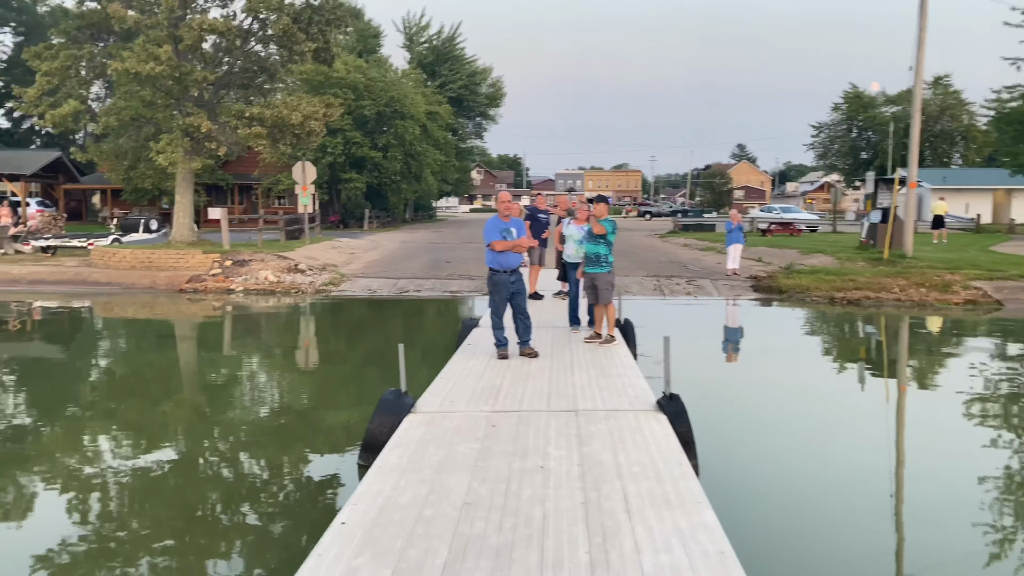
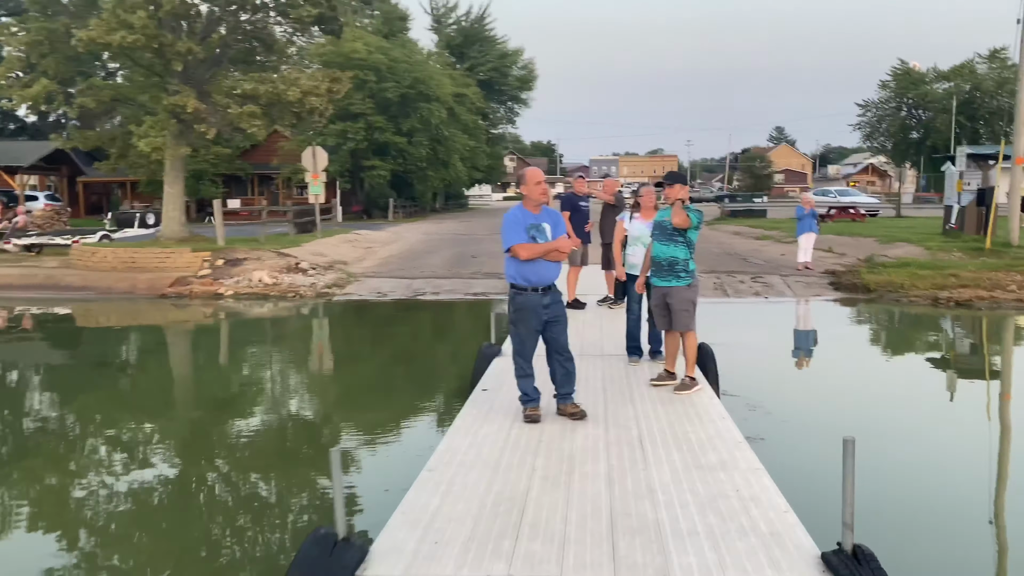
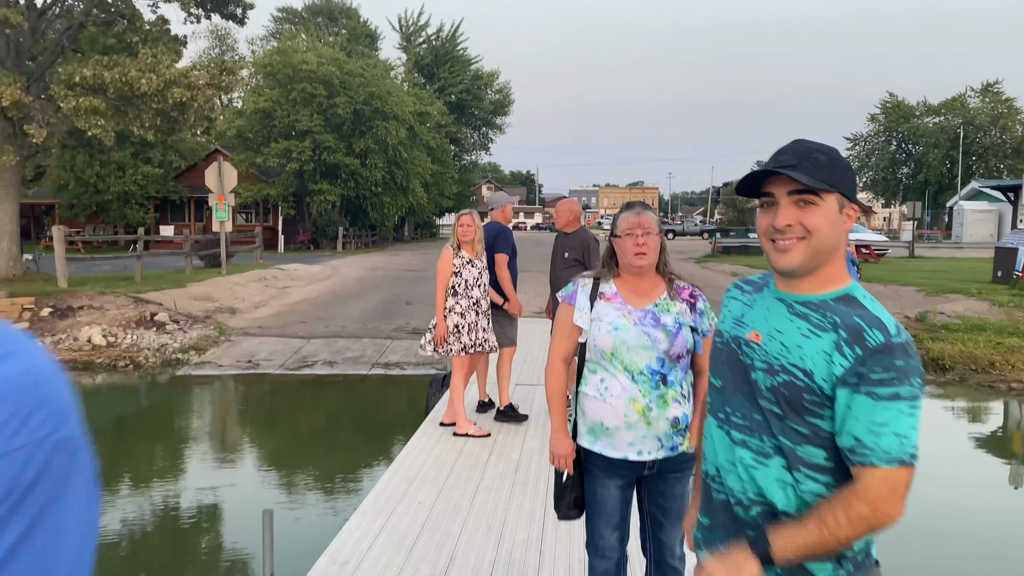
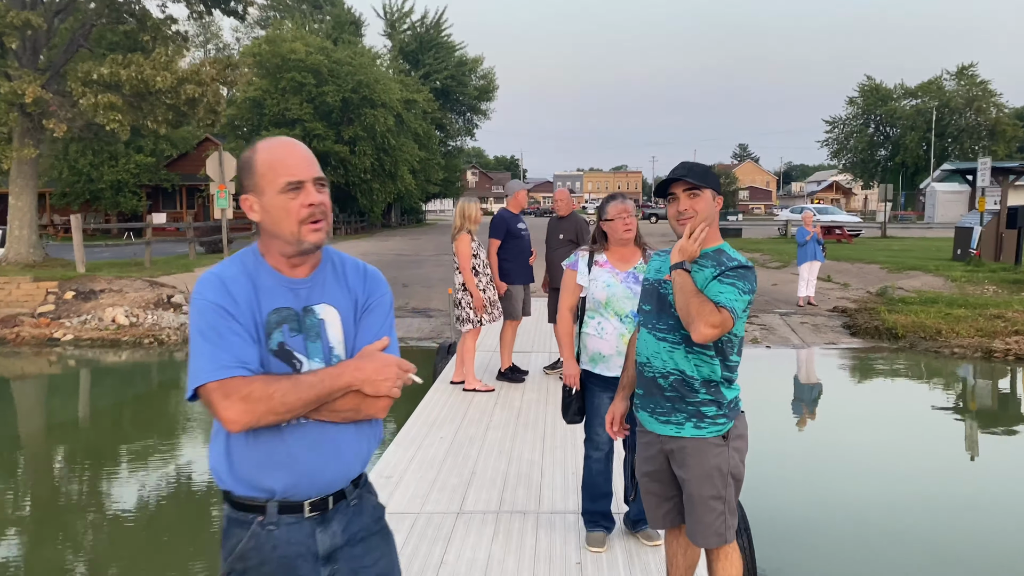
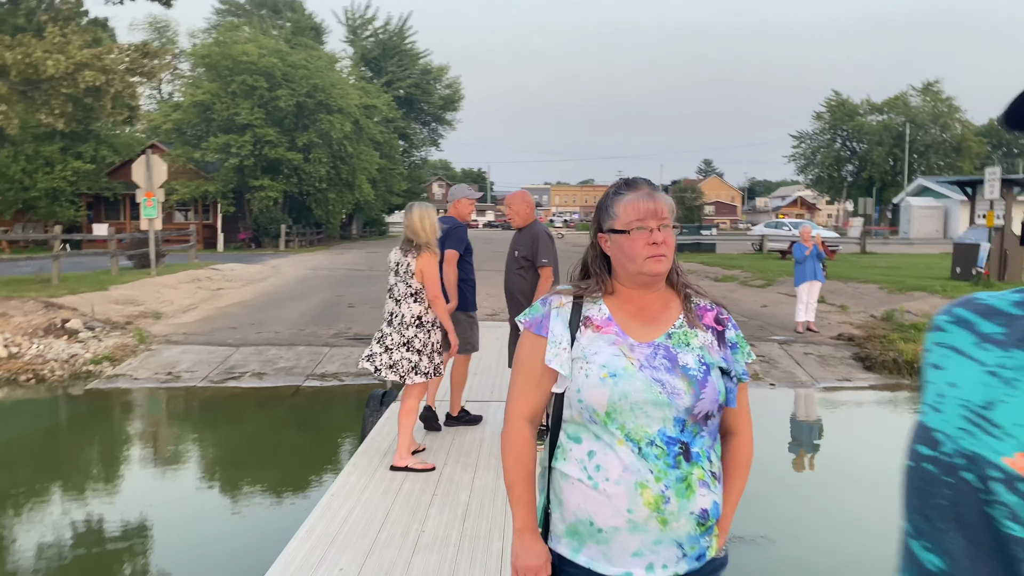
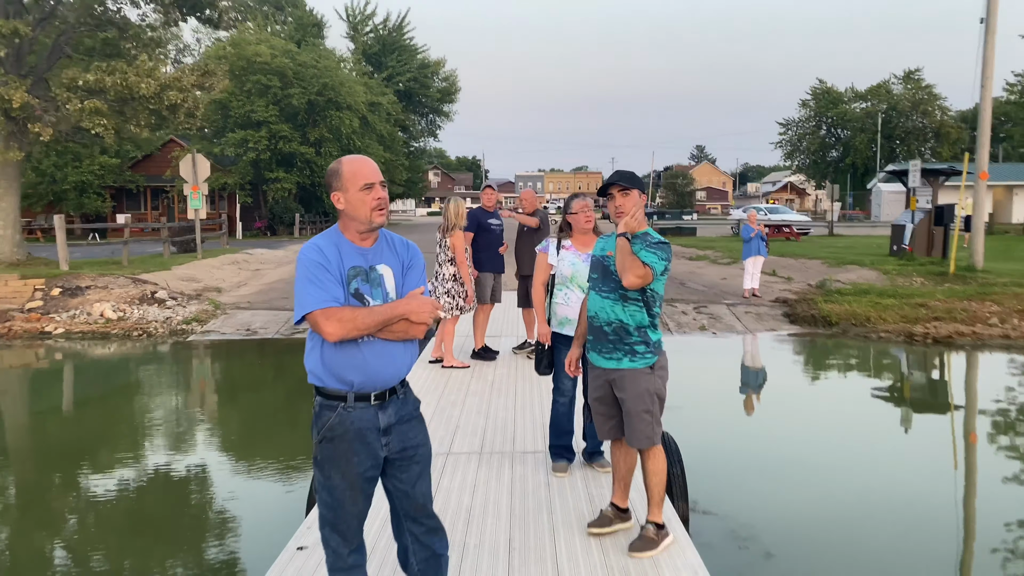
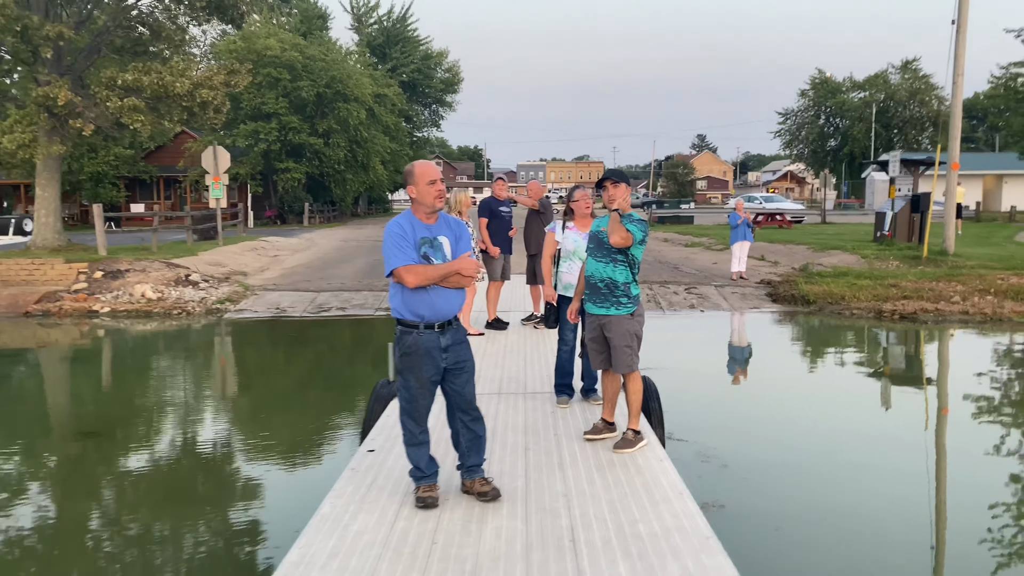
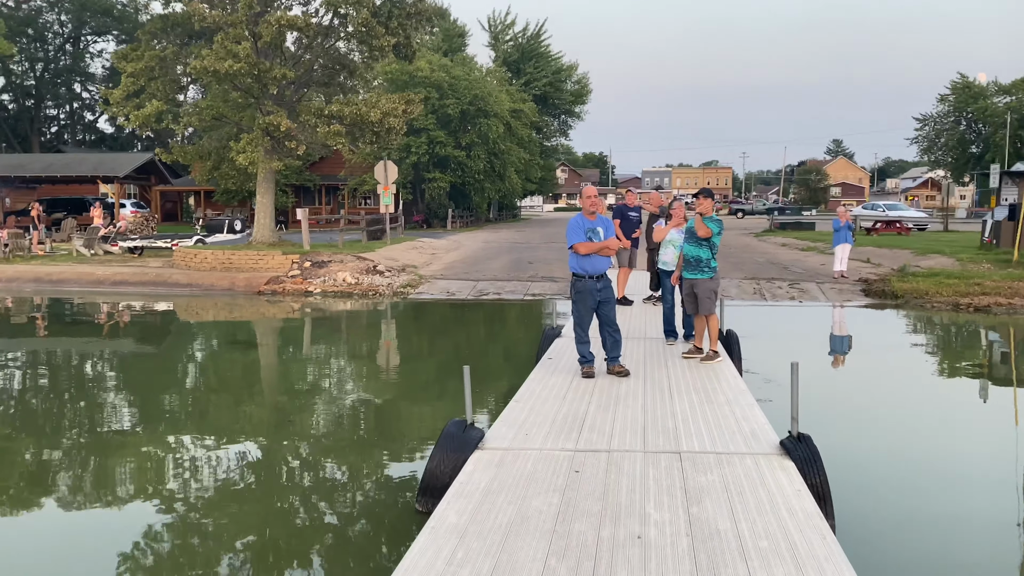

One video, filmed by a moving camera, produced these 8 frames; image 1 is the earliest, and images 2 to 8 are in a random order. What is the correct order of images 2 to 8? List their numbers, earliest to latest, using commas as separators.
8, 2, 7, 6, 4, 3, 5
